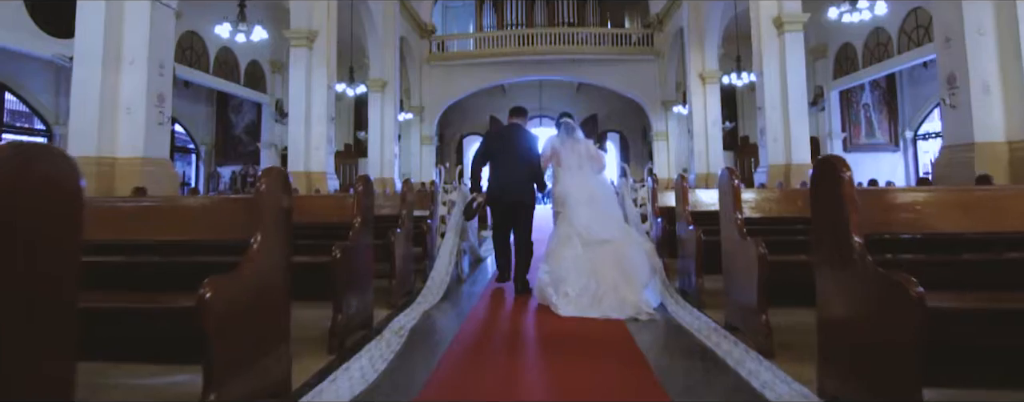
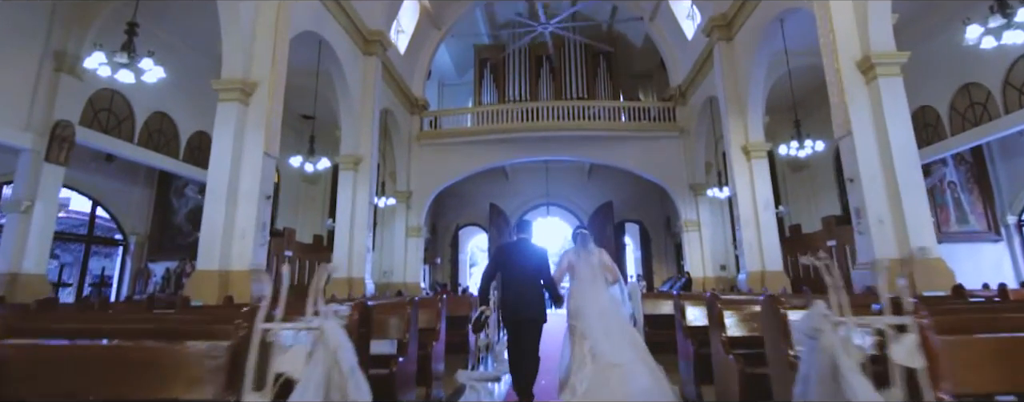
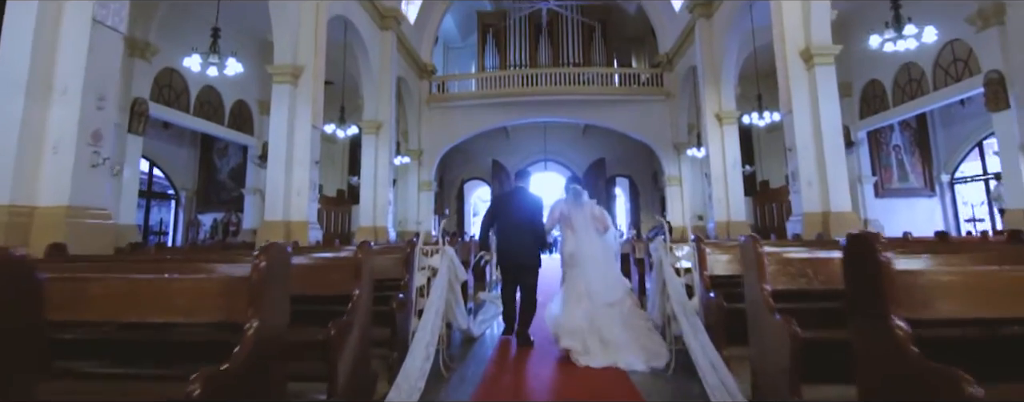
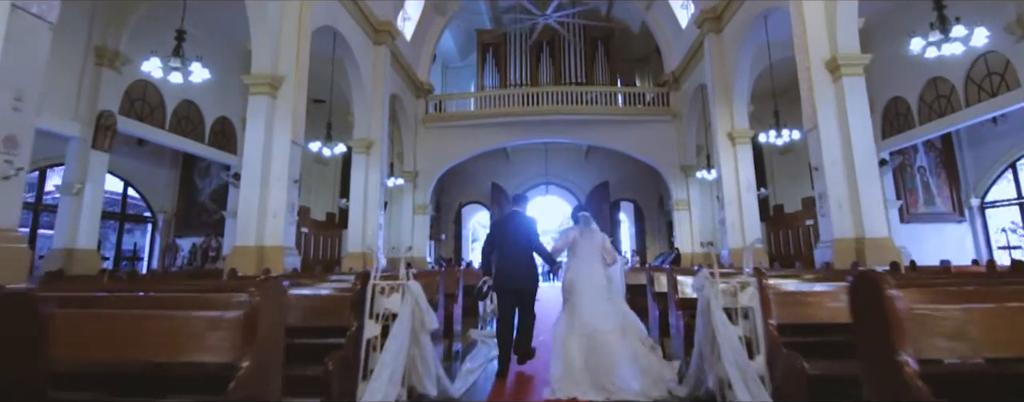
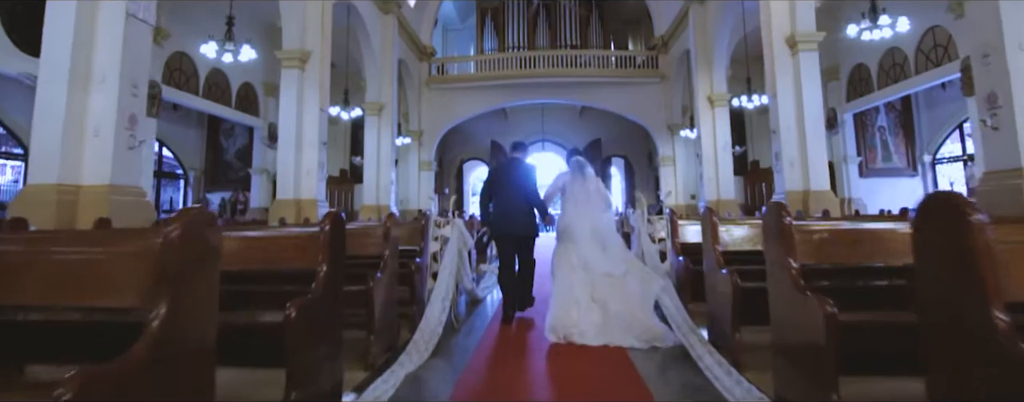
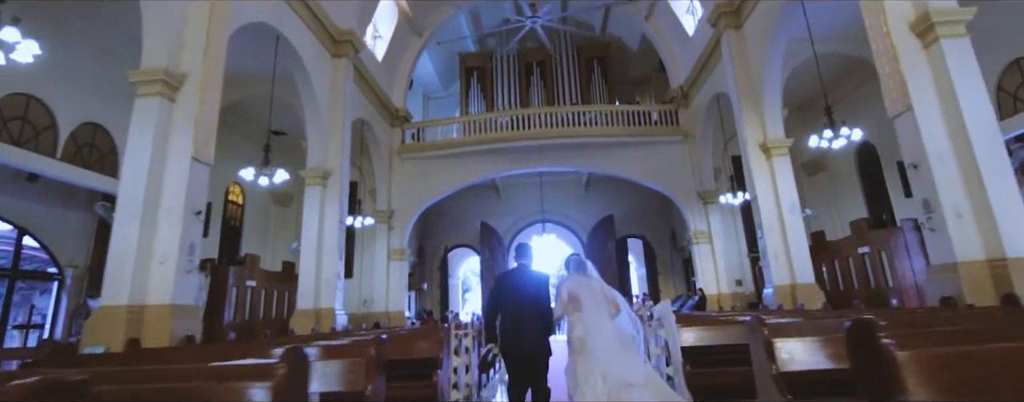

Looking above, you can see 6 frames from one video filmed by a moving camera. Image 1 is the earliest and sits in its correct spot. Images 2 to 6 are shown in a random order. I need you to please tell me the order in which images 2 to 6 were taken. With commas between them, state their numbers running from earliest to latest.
5, 3, 4, 2, 6
